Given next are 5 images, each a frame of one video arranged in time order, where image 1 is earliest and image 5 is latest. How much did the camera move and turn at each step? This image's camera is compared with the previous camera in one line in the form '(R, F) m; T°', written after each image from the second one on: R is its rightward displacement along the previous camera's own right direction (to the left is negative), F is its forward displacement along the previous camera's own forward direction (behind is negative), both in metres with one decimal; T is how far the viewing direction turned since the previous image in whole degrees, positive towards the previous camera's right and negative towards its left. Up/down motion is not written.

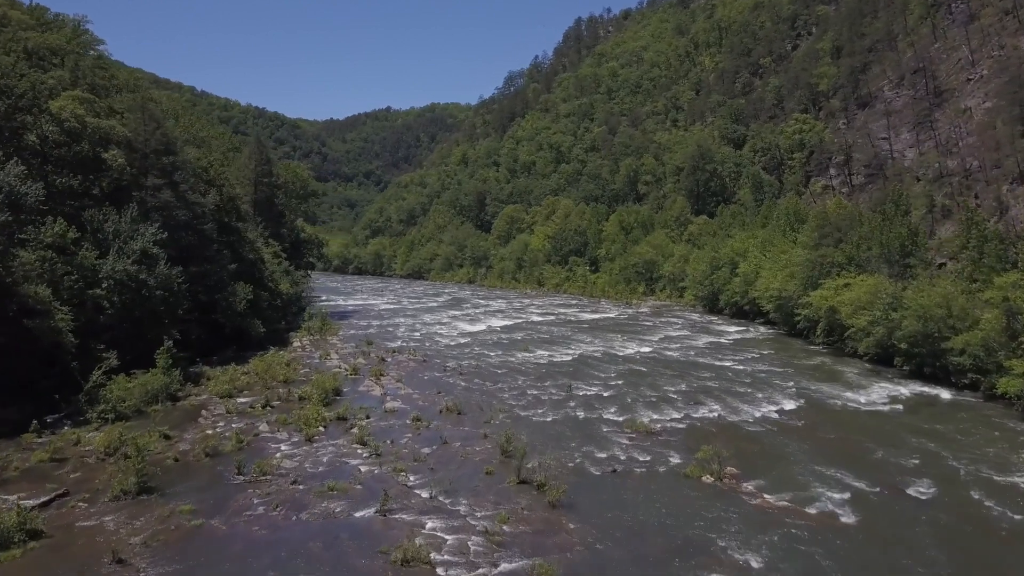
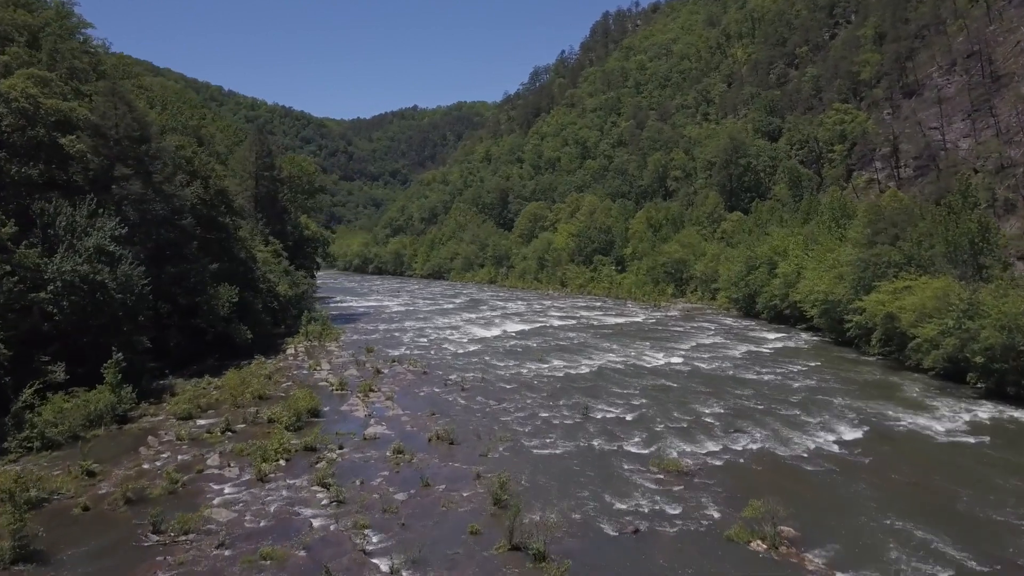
(+0.5, +3.2) m; -2°
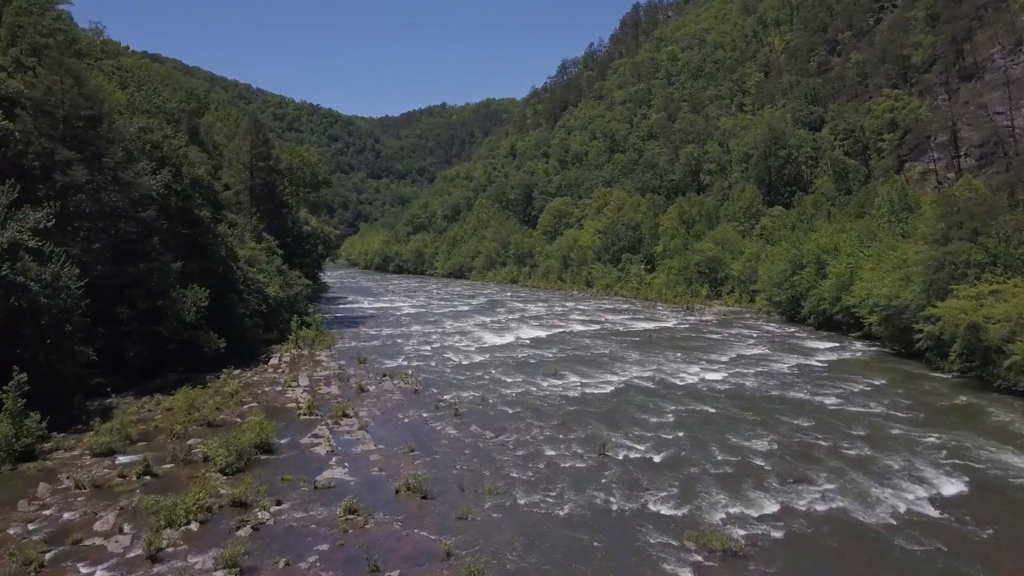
(+0.6, +3.8) m; -2°
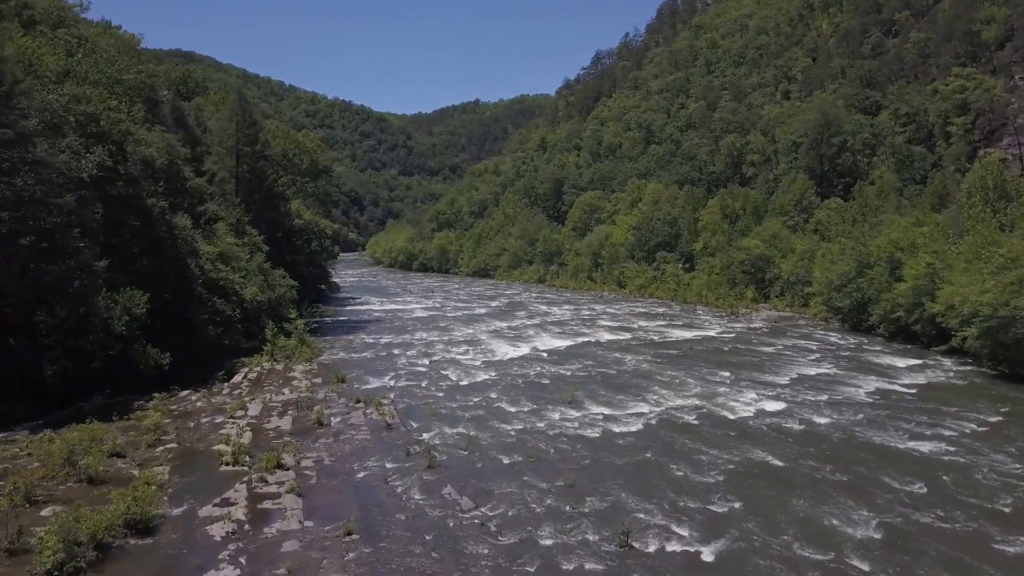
(+0.7, +4.8) m; -2°
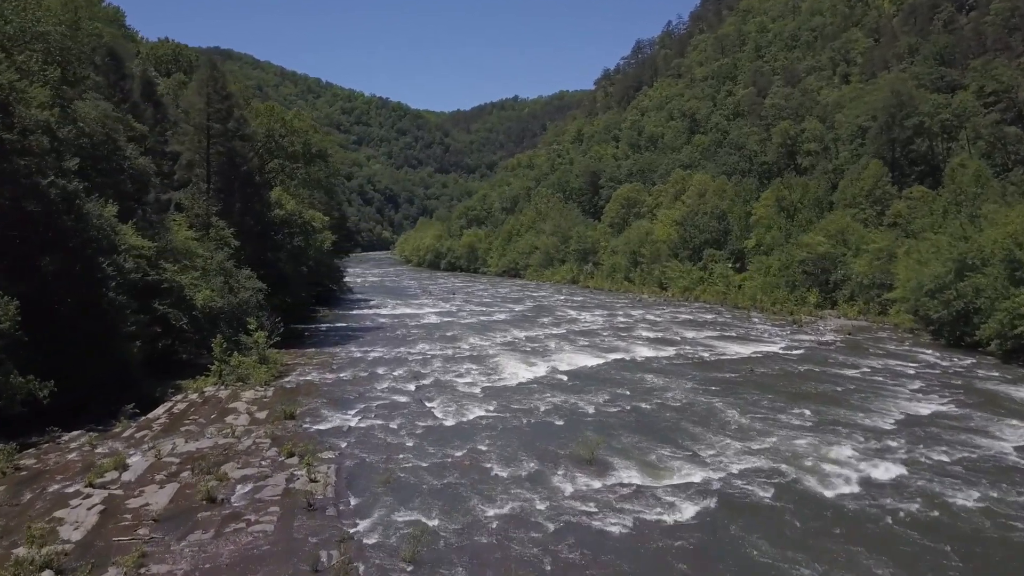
(+0.7, +5.6) m; -3°
